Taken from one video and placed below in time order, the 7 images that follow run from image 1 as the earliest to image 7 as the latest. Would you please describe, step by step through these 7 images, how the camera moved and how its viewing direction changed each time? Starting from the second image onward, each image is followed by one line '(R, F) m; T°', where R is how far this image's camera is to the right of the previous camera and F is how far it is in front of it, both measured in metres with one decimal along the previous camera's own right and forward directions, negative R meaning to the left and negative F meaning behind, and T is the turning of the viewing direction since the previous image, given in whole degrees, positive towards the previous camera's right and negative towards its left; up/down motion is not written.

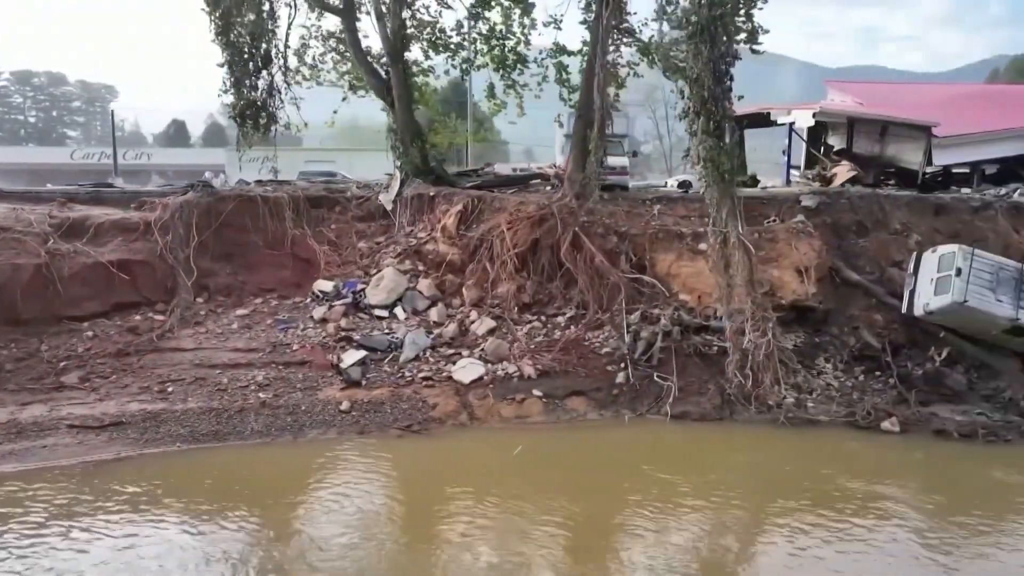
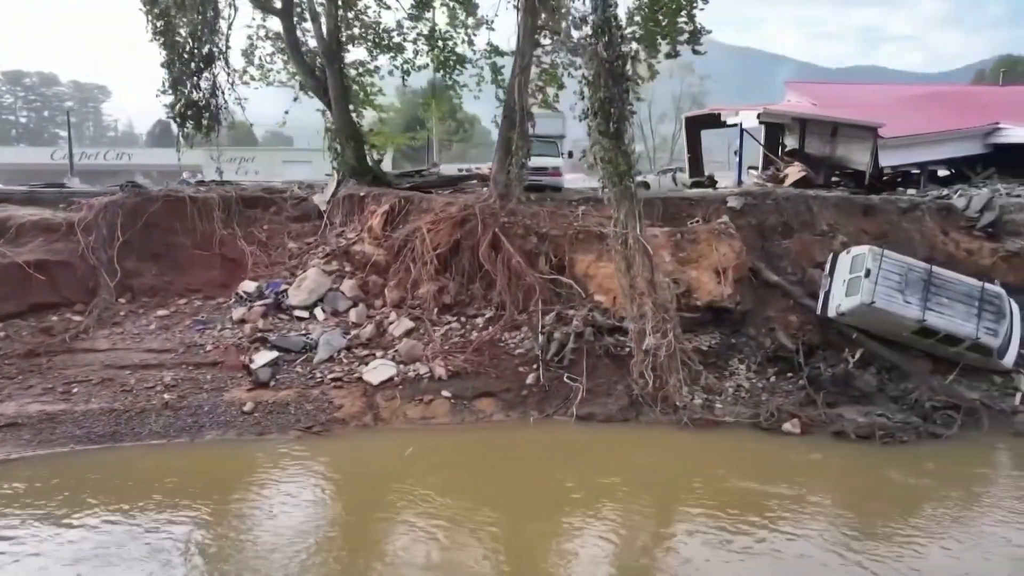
(+1.1, 0.0) m; 0°
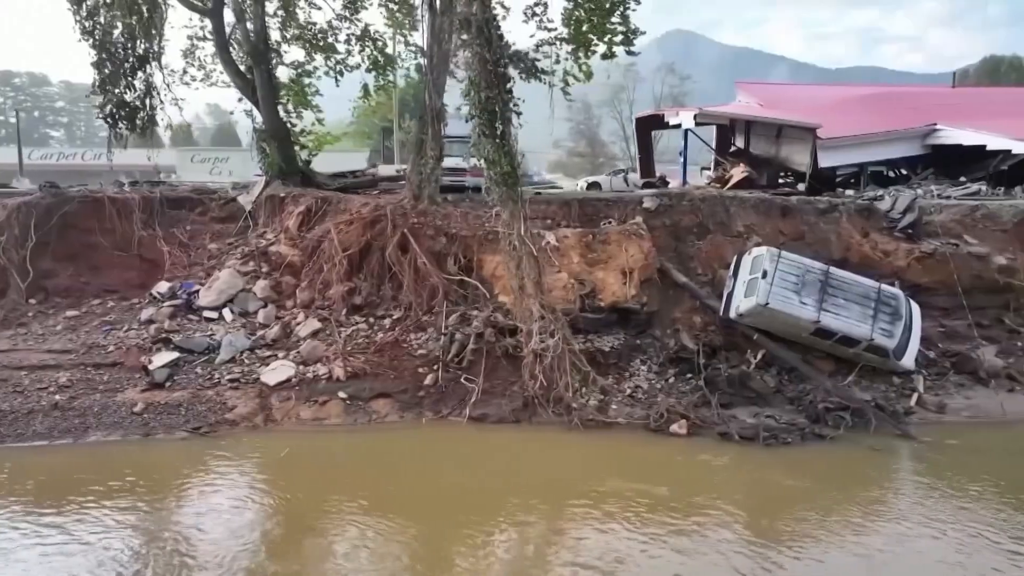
(+1.2, 0.0) m; 0°
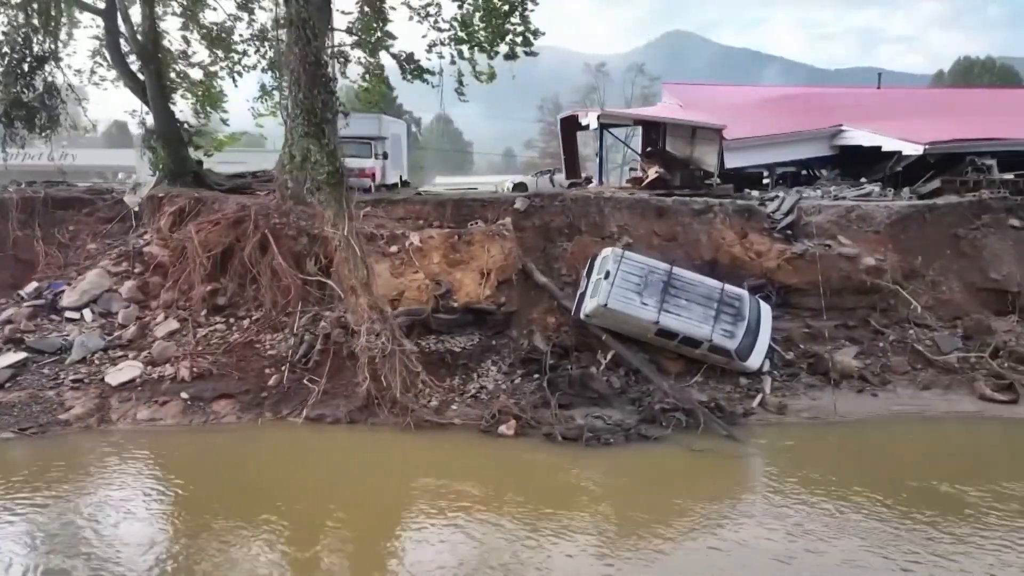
(+1.9, 0.0) m; 0°
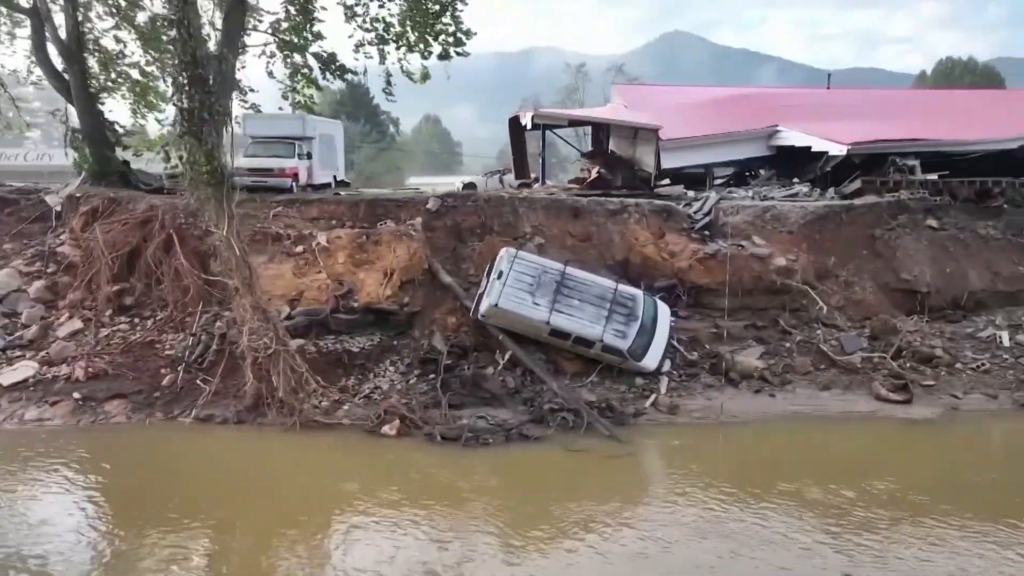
(+1.3, 0.0) m; 0°
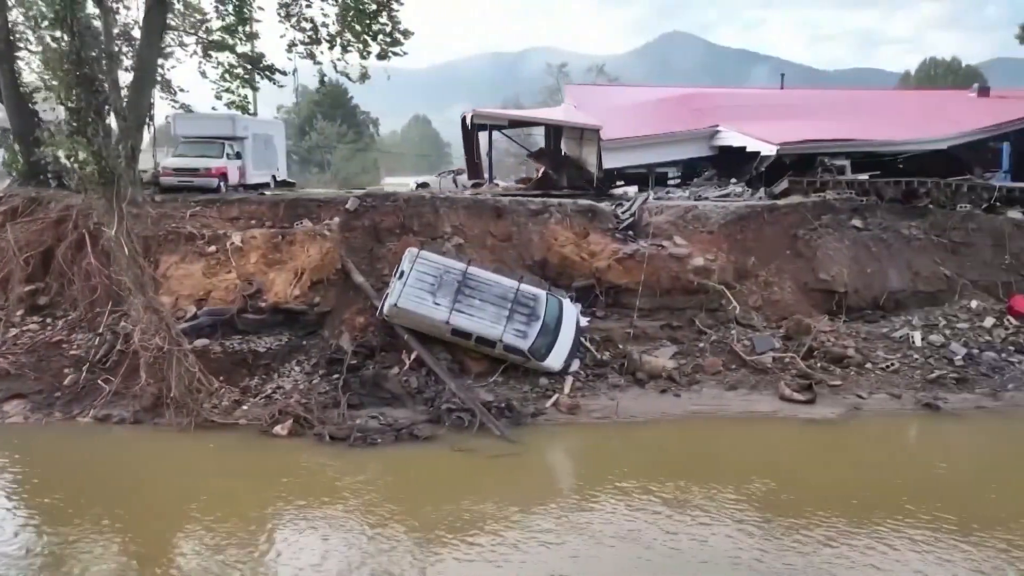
(+1.2, 0.0) m; 0°
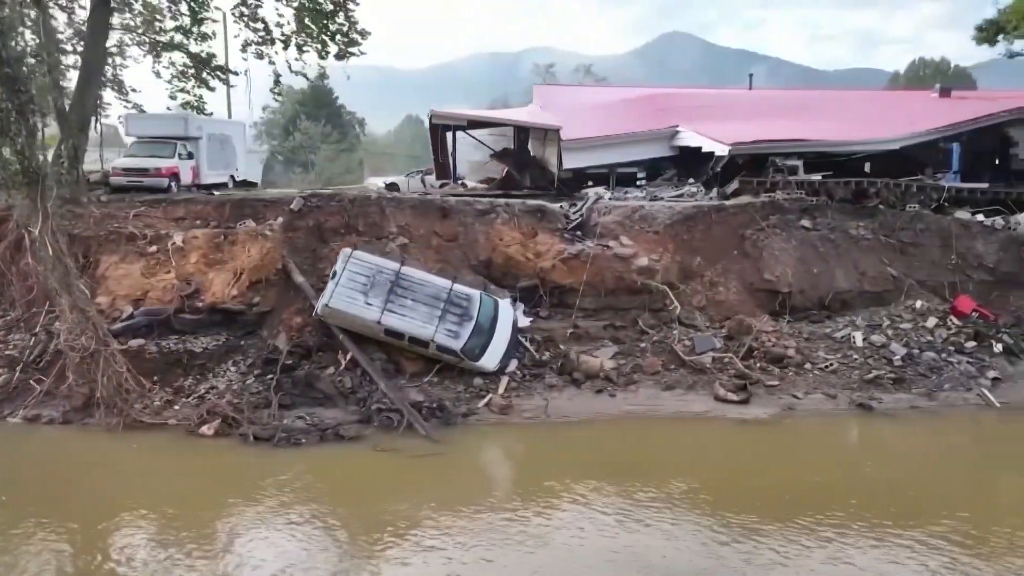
(+0.8, 0.0) m; 0°
